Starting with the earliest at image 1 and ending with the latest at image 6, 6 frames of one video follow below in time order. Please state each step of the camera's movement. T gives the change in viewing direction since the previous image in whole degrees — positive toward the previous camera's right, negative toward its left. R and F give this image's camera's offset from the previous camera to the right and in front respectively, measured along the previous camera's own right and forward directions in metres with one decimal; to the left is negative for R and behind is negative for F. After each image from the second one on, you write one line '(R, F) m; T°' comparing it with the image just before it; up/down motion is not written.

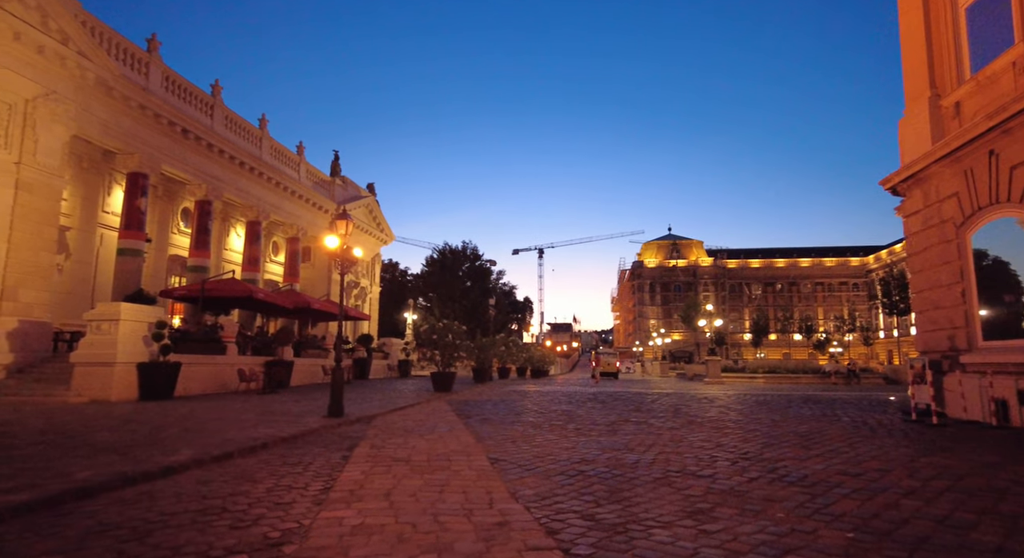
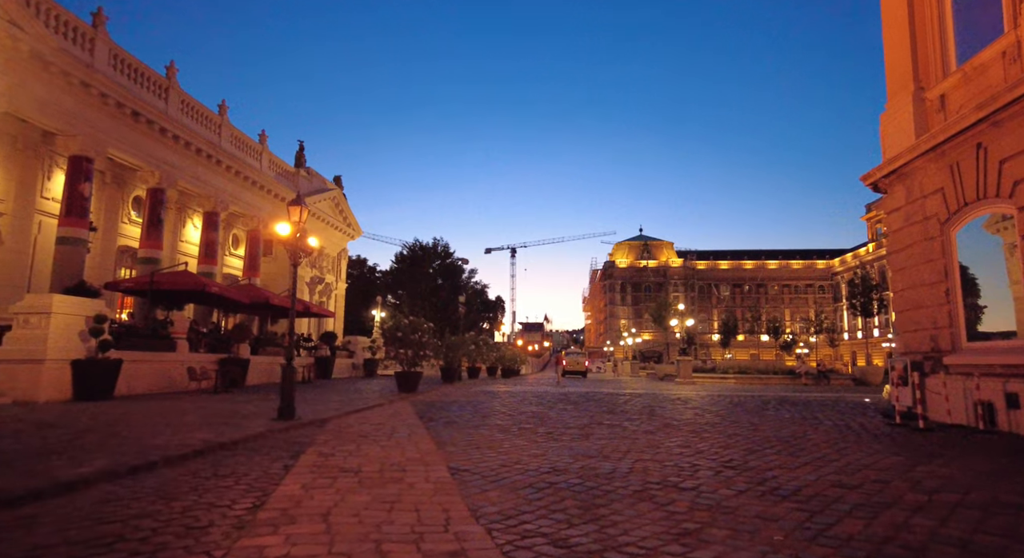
(+0.1, +0.7) m; +3°
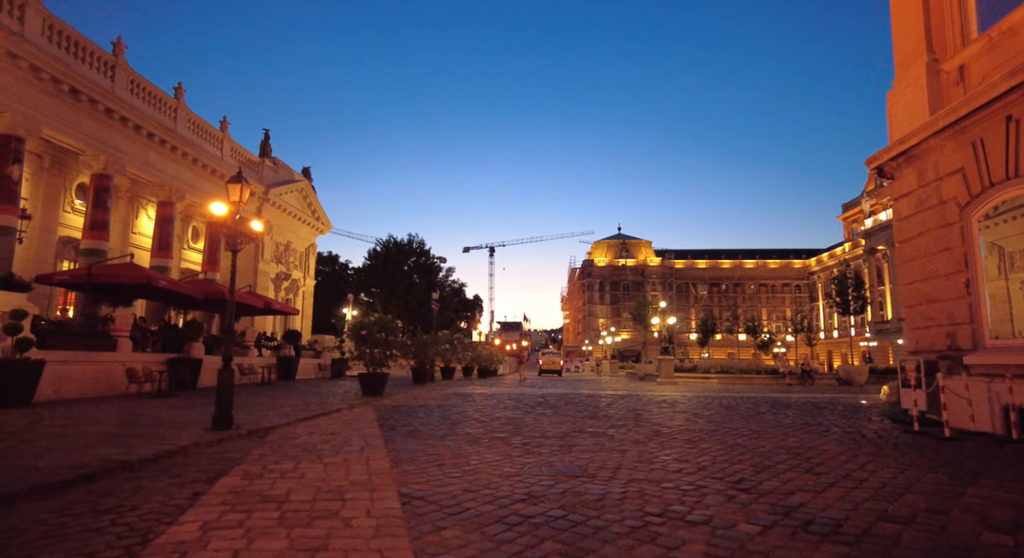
(+0.1, +1.3) m; +2°
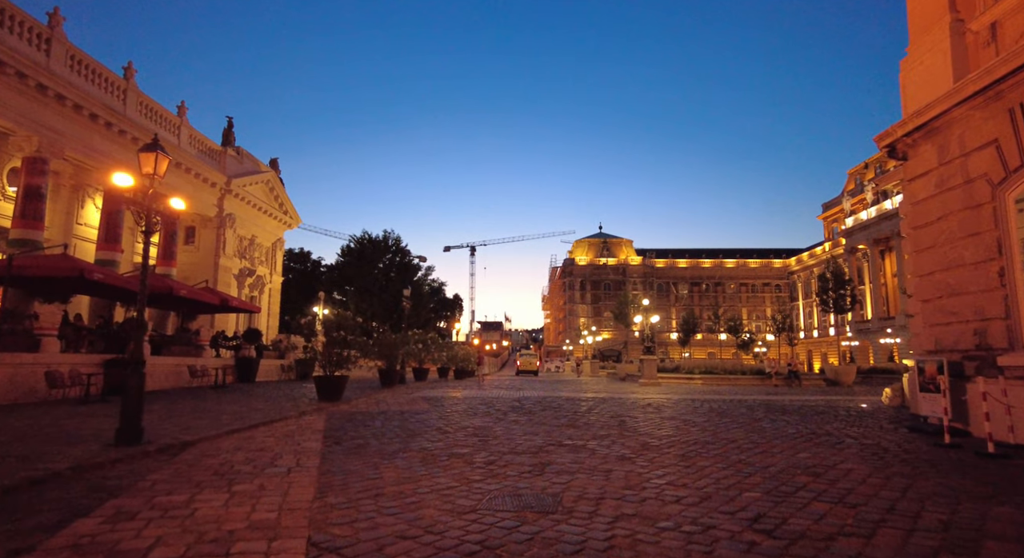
(+0.2, +1.4) m; +2°
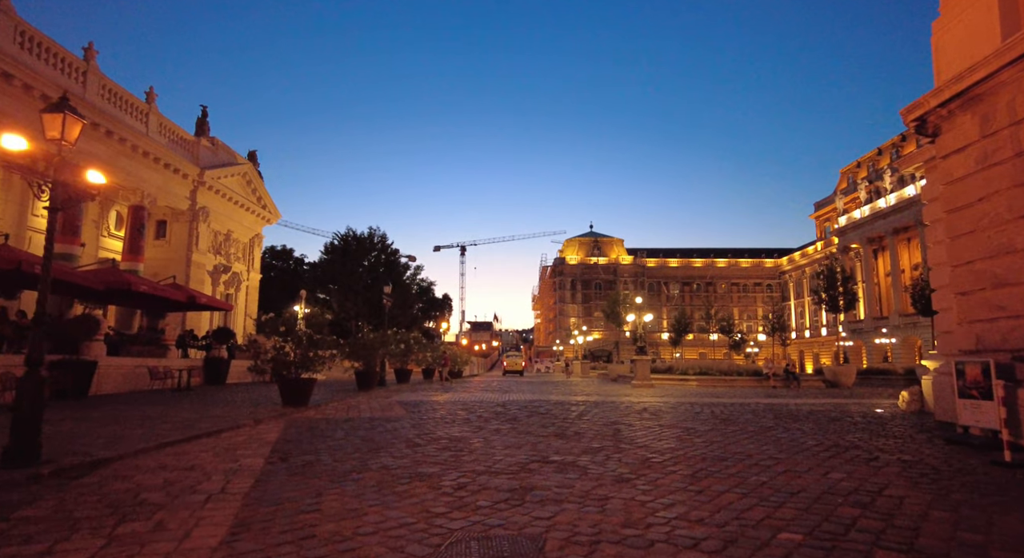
(+0.2, +1.3) m; +1°
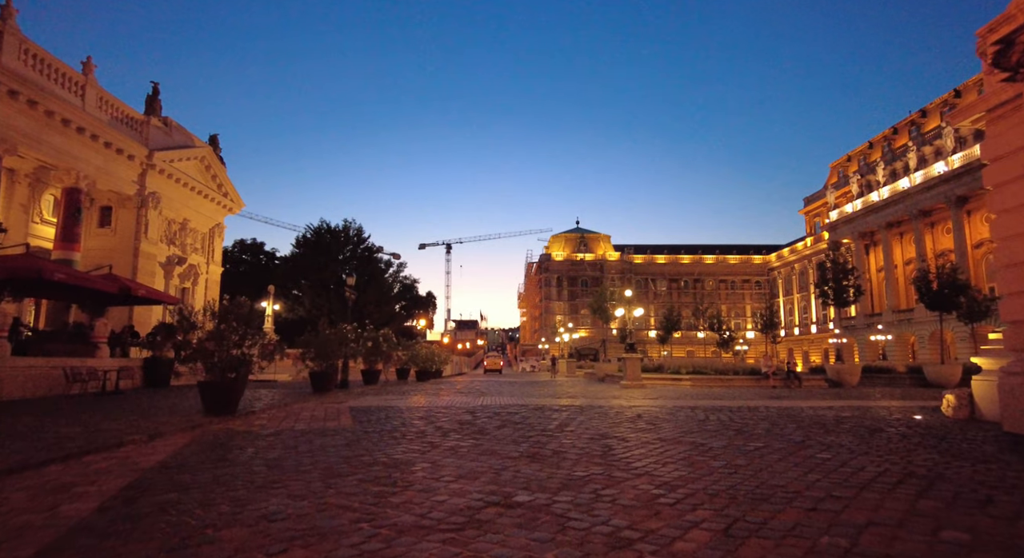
(+0.3, +2.2) m; +1°
